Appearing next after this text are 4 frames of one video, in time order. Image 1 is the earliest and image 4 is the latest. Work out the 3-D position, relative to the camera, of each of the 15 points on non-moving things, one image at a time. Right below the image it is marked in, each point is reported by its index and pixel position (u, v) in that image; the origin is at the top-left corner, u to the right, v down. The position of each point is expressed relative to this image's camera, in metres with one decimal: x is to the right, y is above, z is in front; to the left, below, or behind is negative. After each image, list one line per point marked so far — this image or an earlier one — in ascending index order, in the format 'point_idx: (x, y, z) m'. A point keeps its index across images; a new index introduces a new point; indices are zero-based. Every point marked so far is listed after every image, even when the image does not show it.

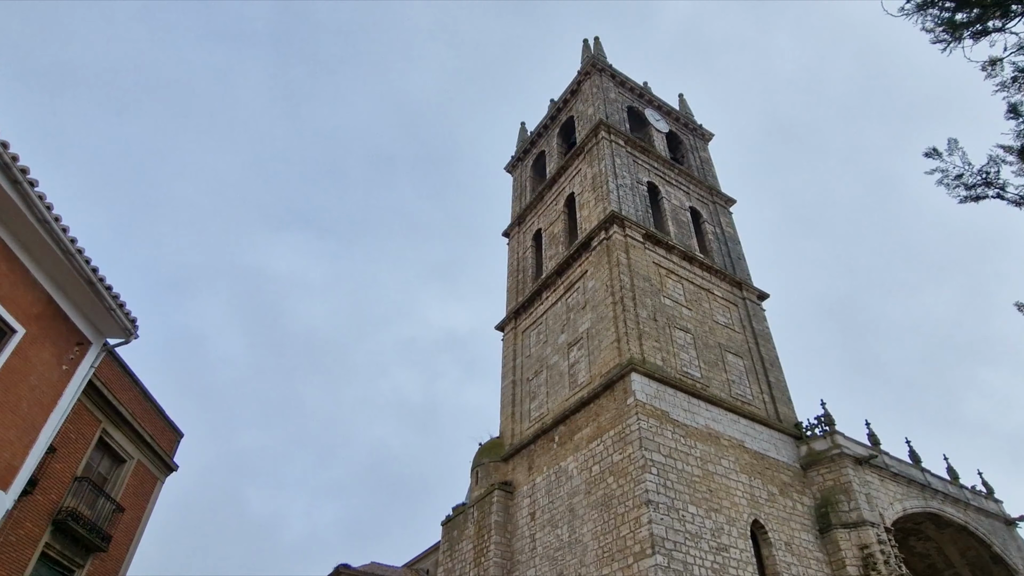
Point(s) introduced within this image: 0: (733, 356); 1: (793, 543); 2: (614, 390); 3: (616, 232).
0: (+6.7, -2.0, +18.9) m
1: (+6.8, -6.1, +15.0) m
2: (+2.6, -2.6, +16.0) m
3: (+3.2, +1.8, +19.5) m
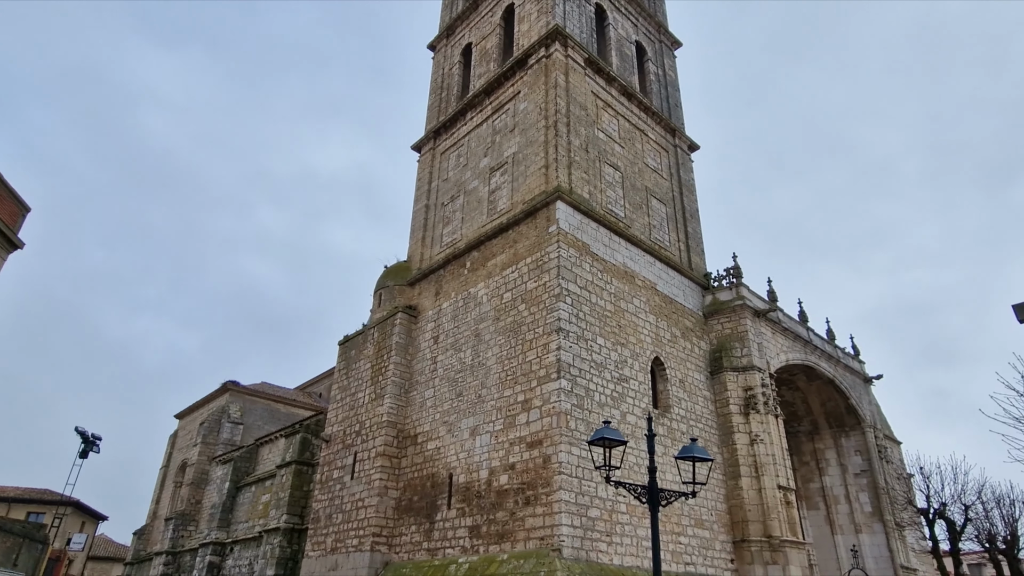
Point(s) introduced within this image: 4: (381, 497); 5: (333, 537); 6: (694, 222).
0: (+4.3, +2.6, +18.5) m
1: (+4.4, -2.3, +15.6) m
2: (+0.6, +1.7, +15.1) m
3: (+1.3, +6.7, +17.6) m
4: (-3.1, -5.0, +14.9) m
5: (-4.5, -6.3, +15.7) m
6: (+5.6, +2.0, +19.2) m
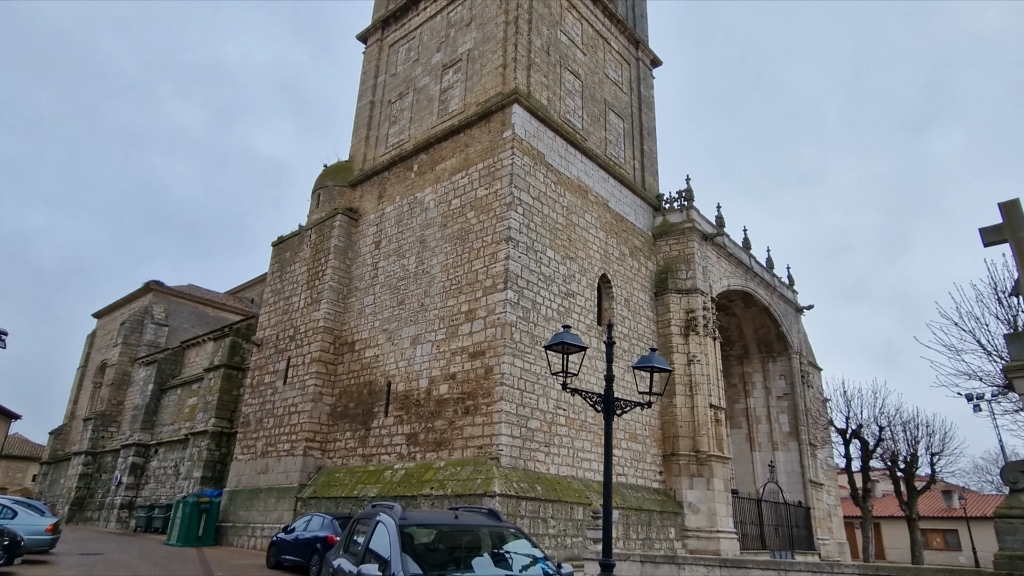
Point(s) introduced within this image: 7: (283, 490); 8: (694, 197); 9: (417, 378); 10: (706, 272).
0: (+3.0, +4.9, +17.8) m
1: (+3.0, -0.3, +15.6) m
2: (-0.5, +3.8, +14.2) m
3: (+0.3, +9.0, +16.1) m
4: (-4.6, -2.7, +14.5) m
5: (-6.1, -3.8, +15.2) m
6: (+4.2, +4.4, +18.7) m
7: (-5.1, -4.5, +13.9) m
8: (+5.2, +2.6, +17.9) m
9: (-2.0, -1.9, +13.1) m
10: (+5.2, +0.4, +16.8) m
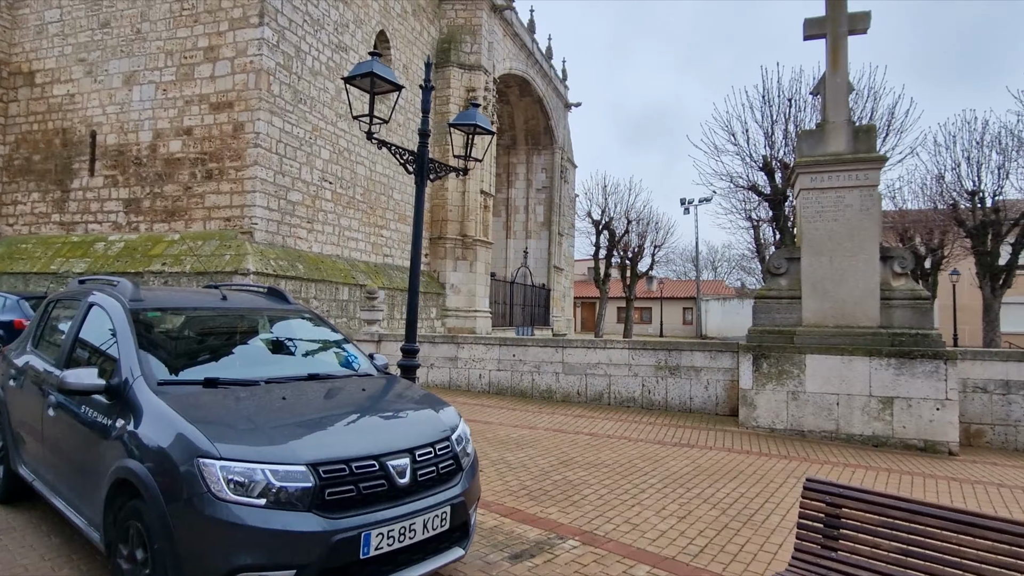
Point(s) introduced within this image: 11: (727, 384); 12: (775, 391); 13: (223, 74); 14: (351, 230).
0: (-2.4, +10.5, +14.1) m
1: (-2.3, +4.9, +13.8) m
2: (-4.4, +8.3, +10.0) m
3: (-3.7, +13.9, +10.4) m
4: (-9.1, +2.3, +10.6) m
5: (-11.0, +1.6, +11.1) m
6: (-1.7, +10.4, +15.6) m
7: (-9.7, +0.4, +10.5) m
8: (-0.6, +8.4, +15.8) m
9: (-6.1, +2.6, +10.2) m
10: (-0.5, +5.9, +15.5) m
11: (+2.2, -1.0, +6.4) m
12: (+2.4, -1.0, +5.7) m
13: (-4.4, +3.3, +9.6) m
14: (-3.0, +1.1, +11.7) m
